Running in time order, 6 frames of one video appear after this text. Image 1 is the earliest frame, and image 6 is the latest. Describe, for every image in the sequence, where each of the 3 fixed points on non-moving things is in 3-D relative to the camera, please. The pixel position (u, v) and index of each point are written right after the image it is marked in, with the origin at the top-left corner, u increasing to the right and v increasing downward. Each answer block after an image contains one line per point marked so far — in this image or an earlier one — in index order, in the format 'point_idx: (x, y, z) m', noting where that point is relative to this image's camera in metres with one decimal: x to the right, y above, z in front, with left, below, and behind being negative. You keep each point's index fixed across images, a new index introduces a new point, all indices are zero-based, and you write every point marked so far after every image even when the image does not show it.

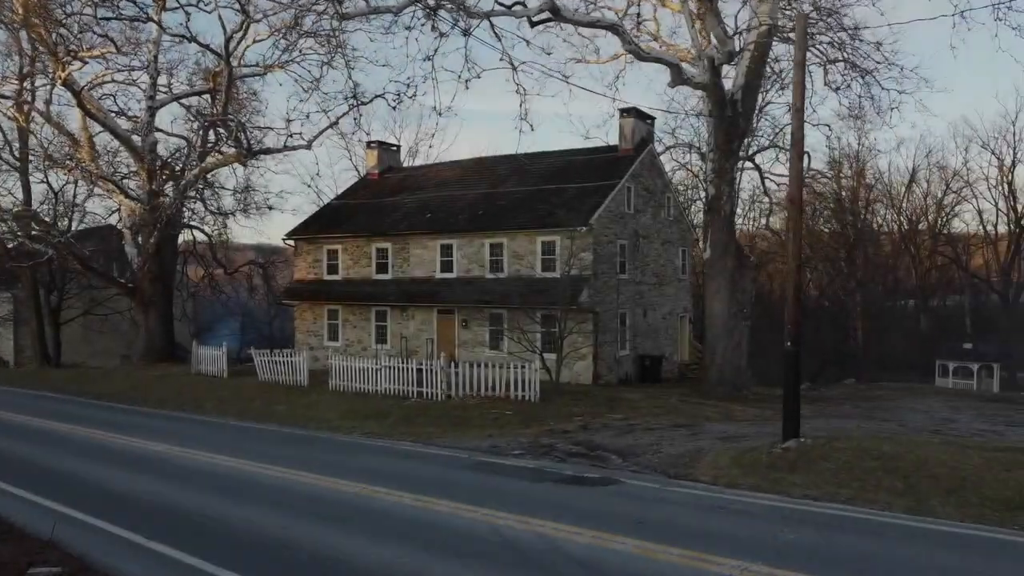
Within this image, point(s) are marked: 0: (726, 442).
0: (+3.8, -2.7, +13.8) m
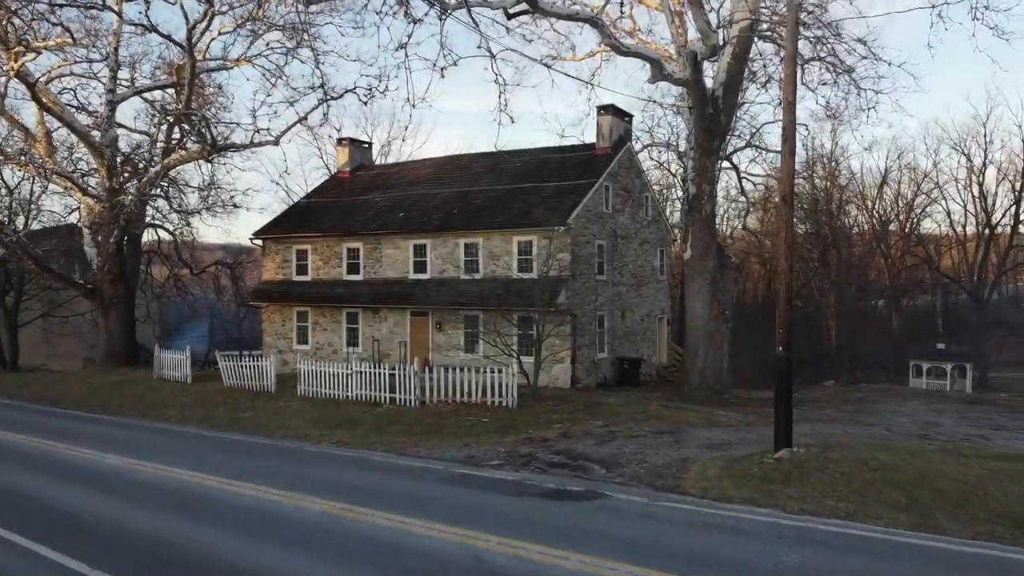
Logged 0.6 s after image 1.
0: (+3.4, -2.8, +13.3) m
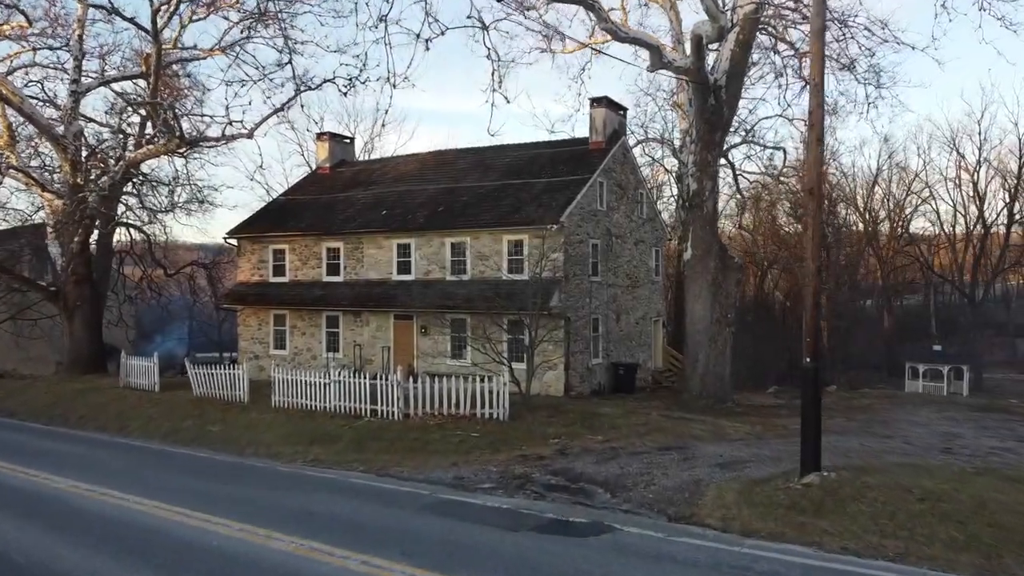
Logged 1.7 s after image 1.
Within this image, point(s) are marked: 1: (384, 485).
0: (+3.3, -2.8, +12.0) m
1: (-1.9, -3.0, +11.9) m
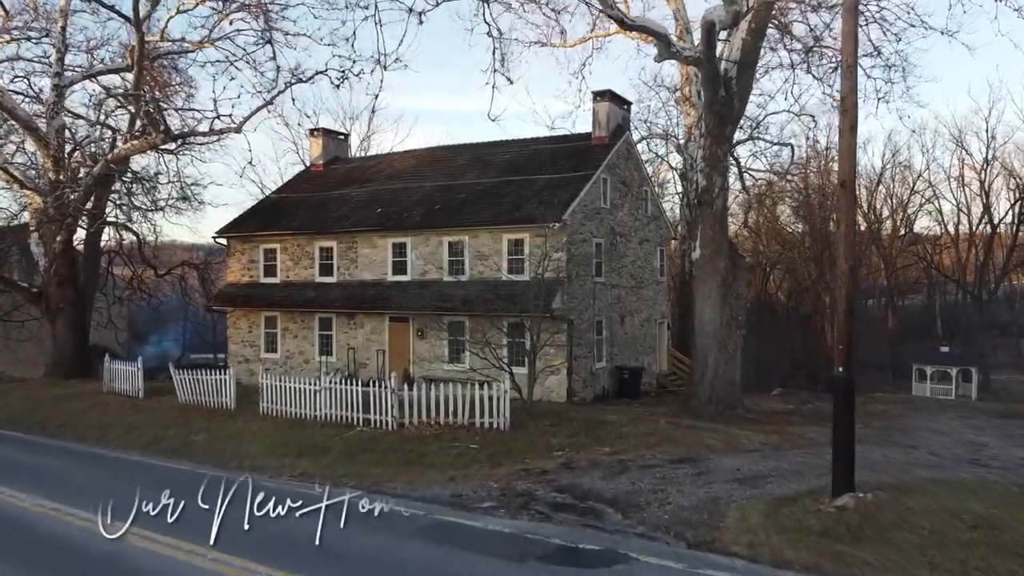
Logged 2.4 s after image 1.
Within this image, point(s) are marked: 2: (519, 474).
0: (+3.3, -2.8, +11.1) m
1: (-1.9, -3.0, +11.0) m
2: (+0.1, -2.9, +12.3) m
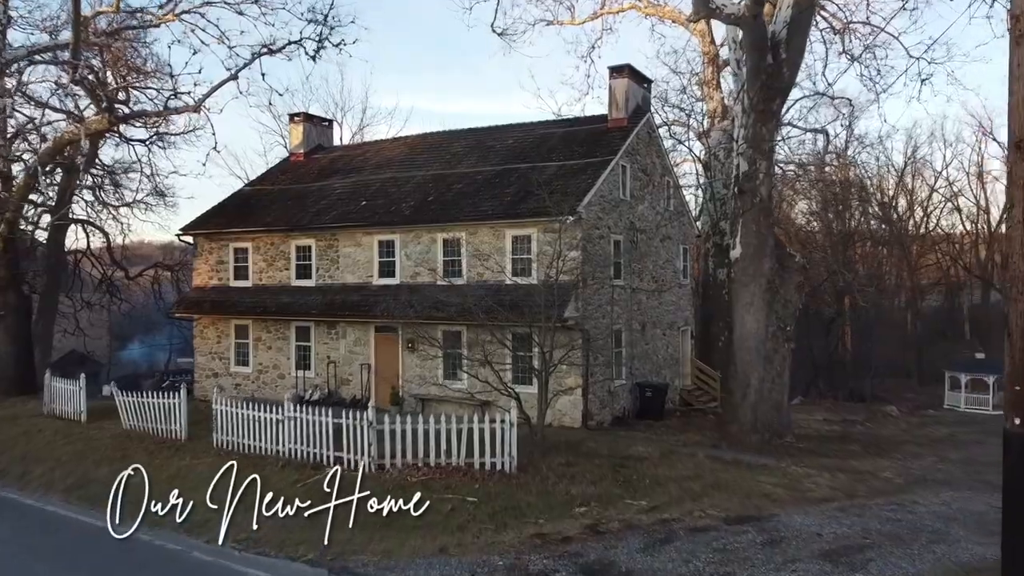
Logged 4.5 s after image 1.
0: (+3.5, -2.9, +8.1) m
1: (-1.8, -3.1, +7.9) m
2: (+0.2, -3.0, +9.3) m
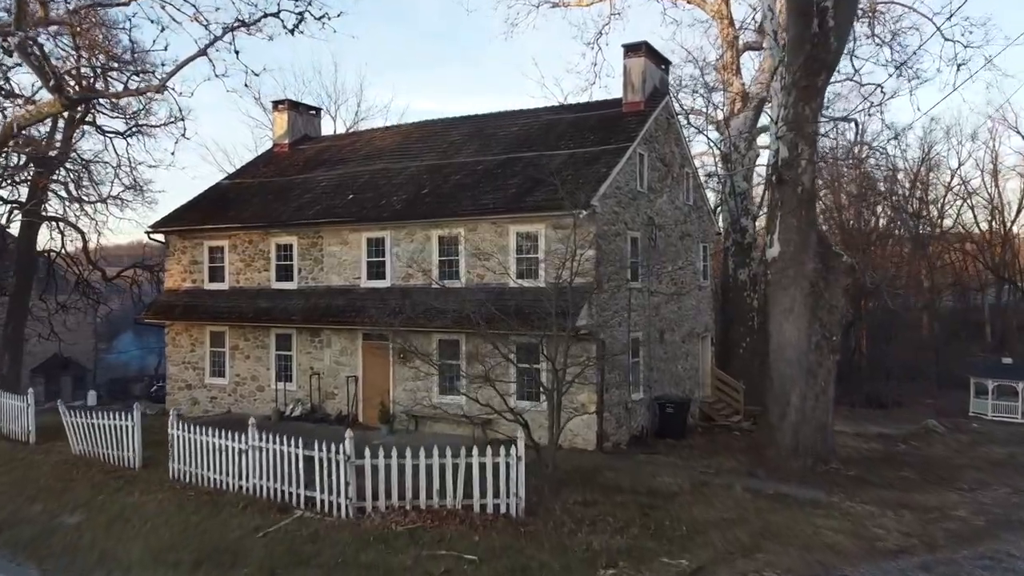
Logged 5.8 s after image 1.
0: (+3.6, -3.0, +6.0) m
1: (-1.7, -3.2, +5.8) m
2: (+0.3, -3.1, +7.2) m
